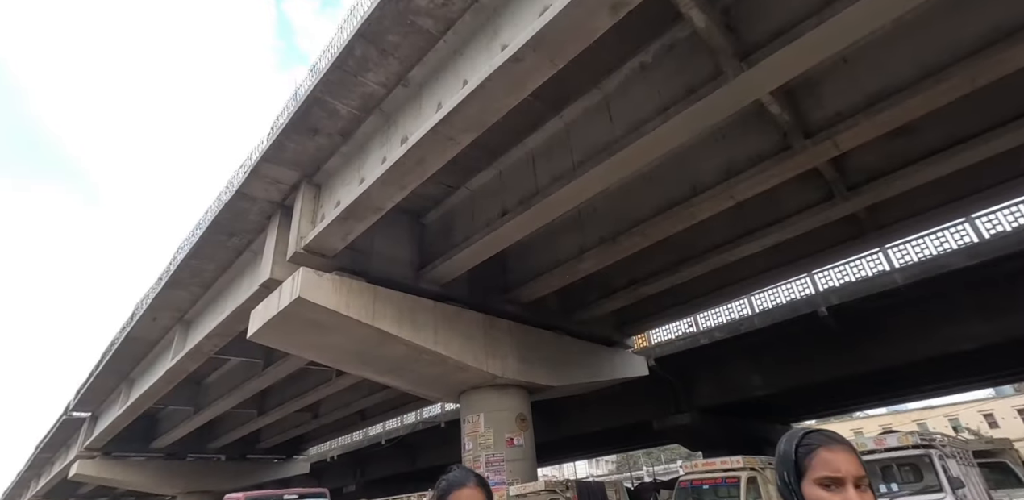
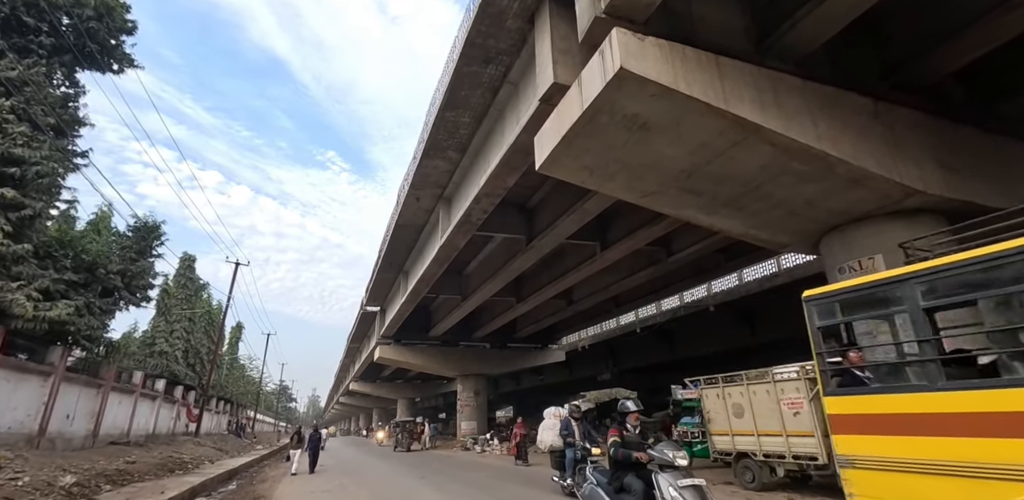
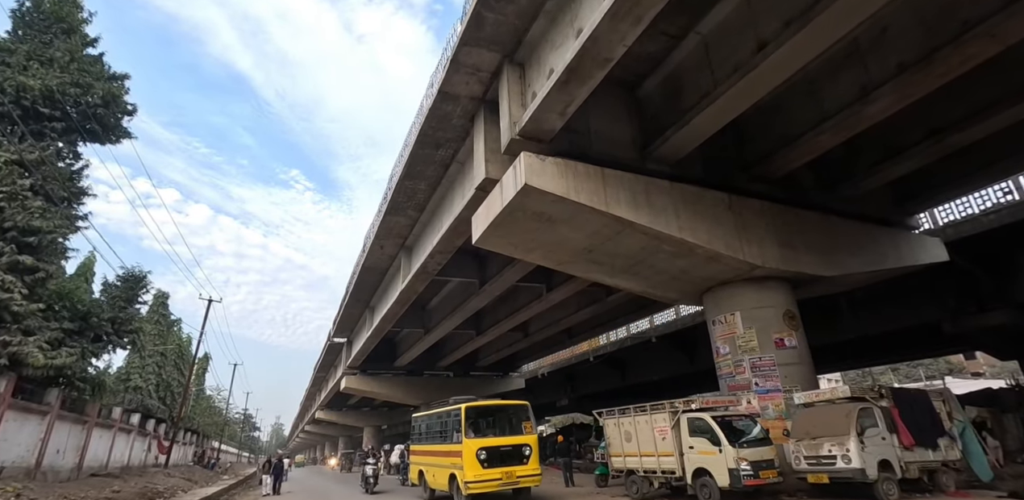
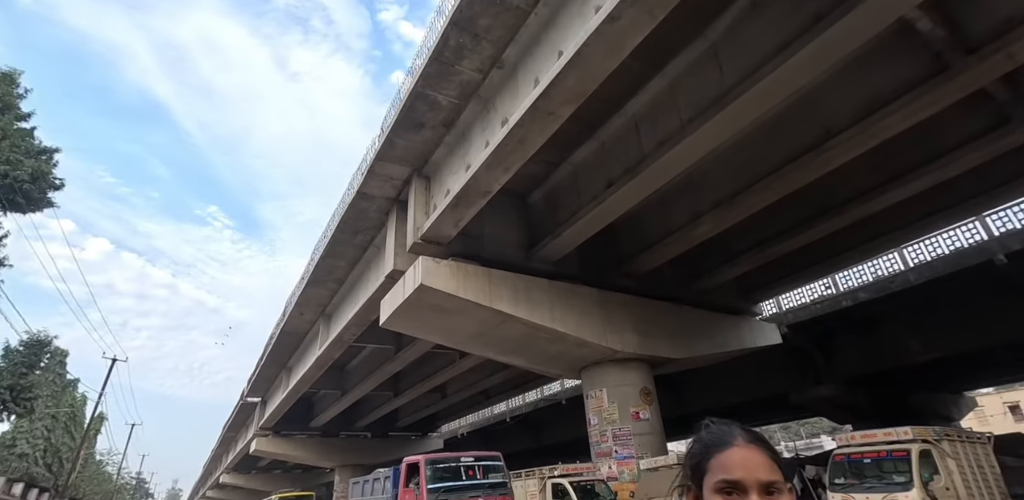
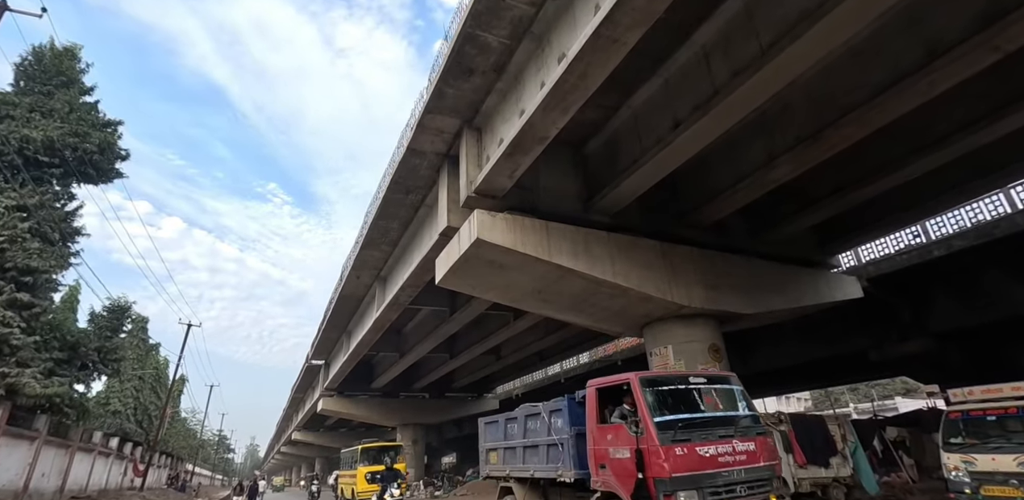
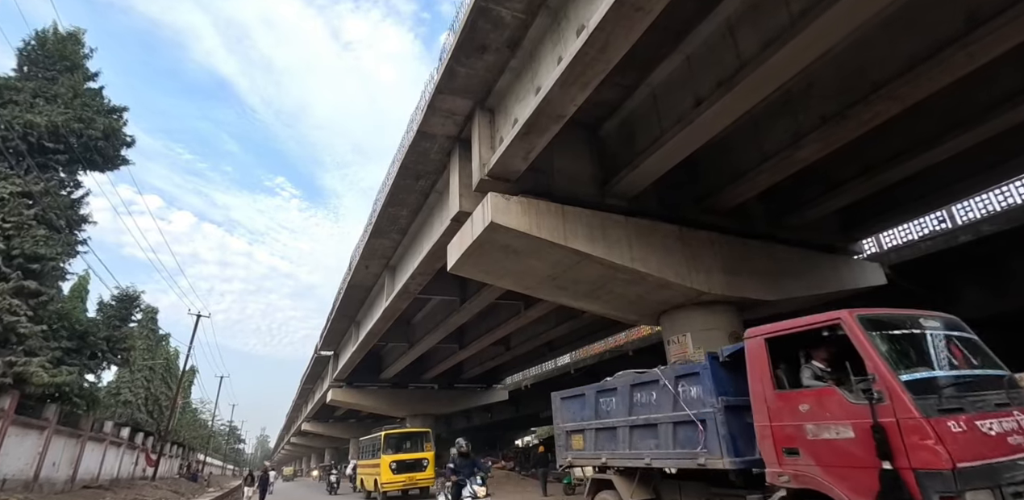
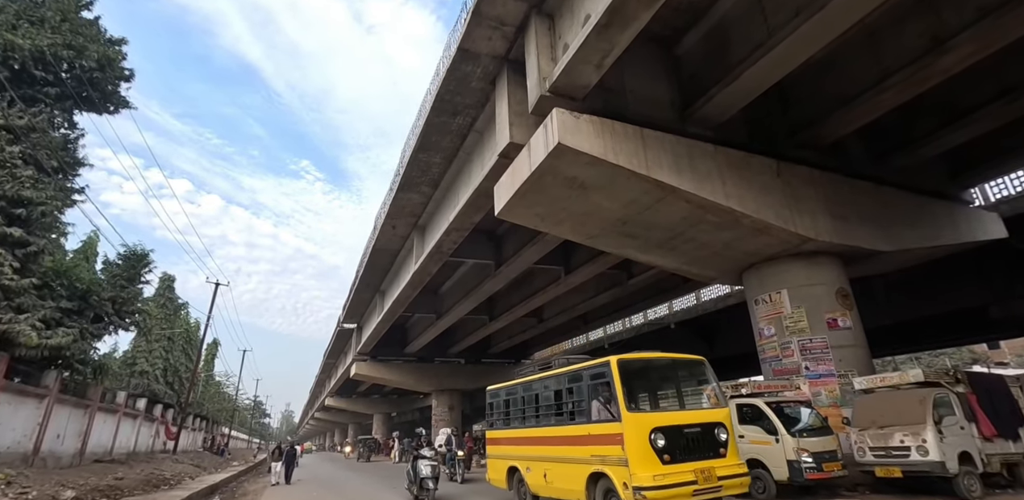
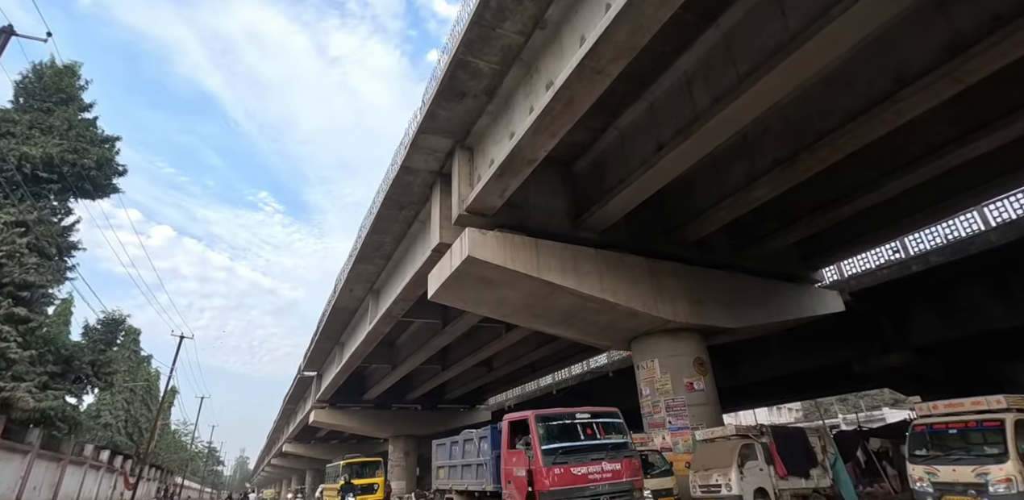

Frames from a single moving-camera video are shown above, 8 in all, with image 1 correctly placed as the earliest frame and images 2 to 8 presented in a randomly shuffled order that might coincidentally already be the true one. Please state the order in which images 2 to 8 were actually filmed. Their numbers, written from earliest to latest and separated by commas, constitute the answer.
4, 8, 5, 6, 3, 7, 2
